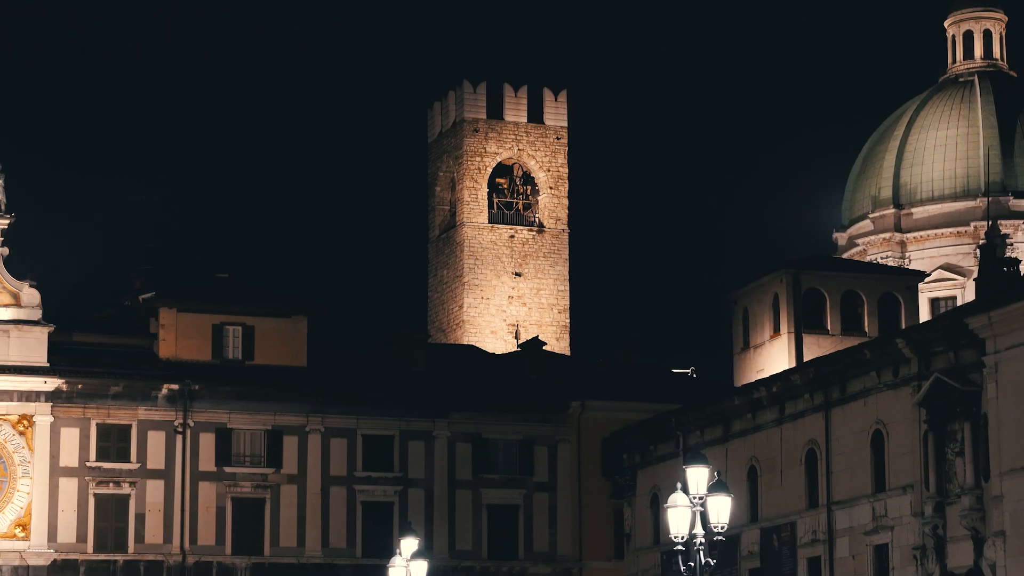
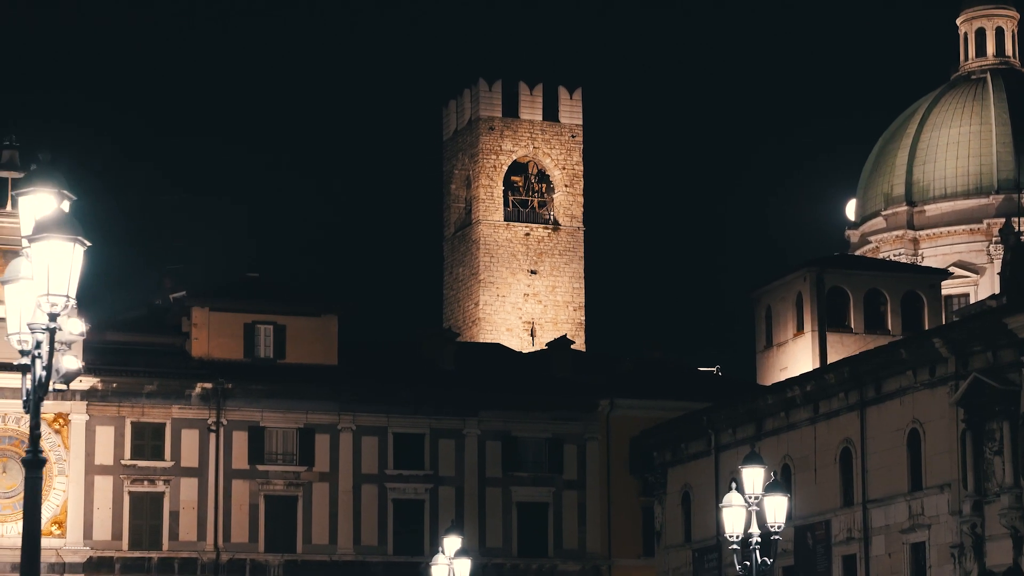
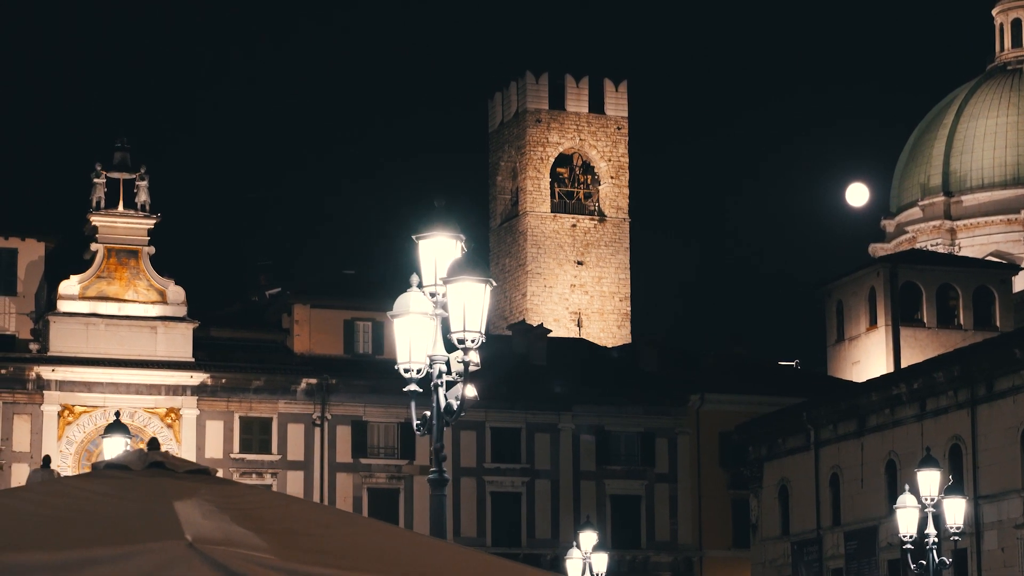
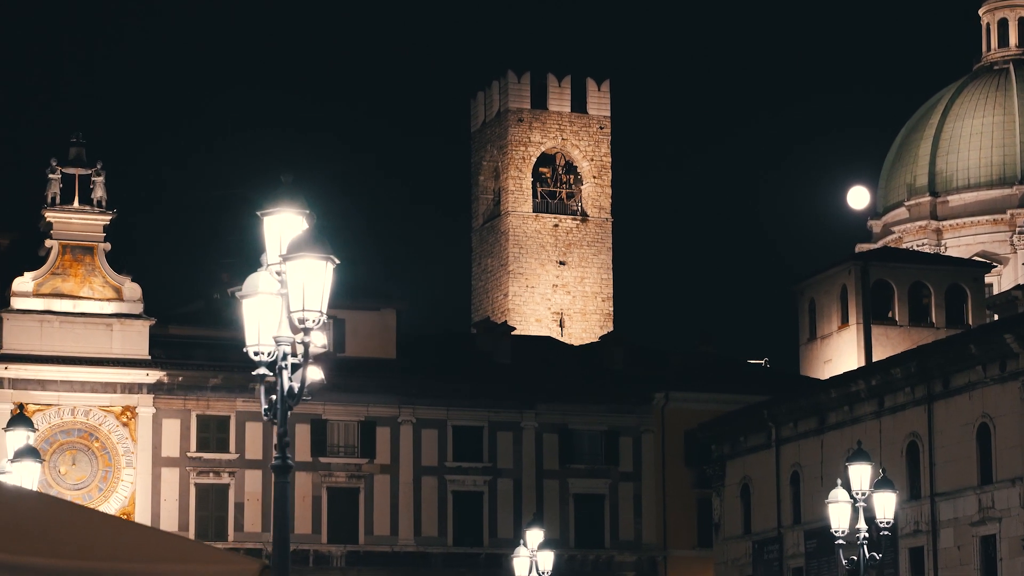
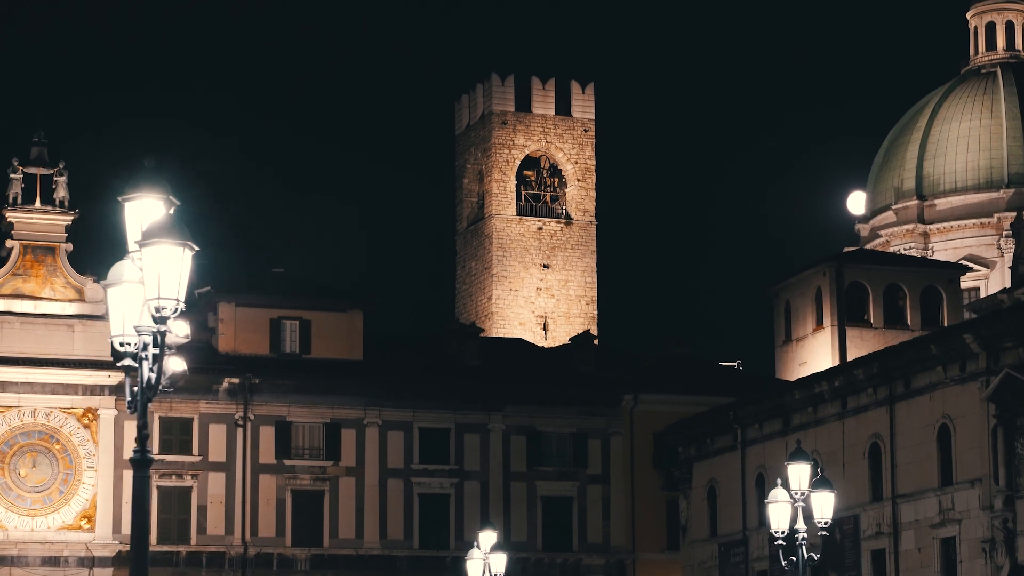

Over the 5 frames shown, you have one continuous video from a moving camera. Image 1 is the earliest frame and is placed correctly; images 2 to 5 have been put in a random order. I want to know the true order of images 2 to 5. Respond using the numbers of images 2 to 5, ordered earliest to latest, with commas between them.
2, 5, 4, 3
